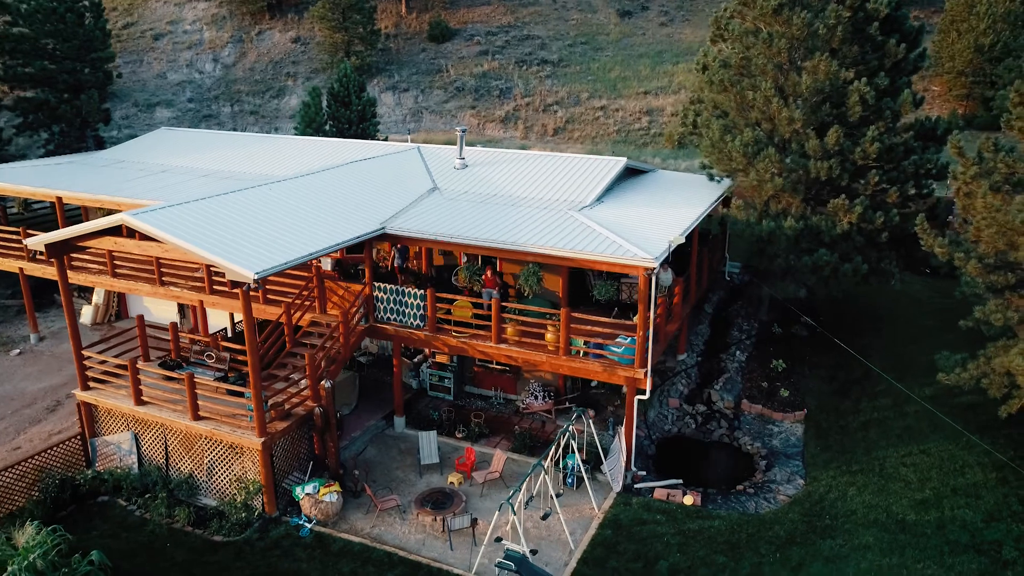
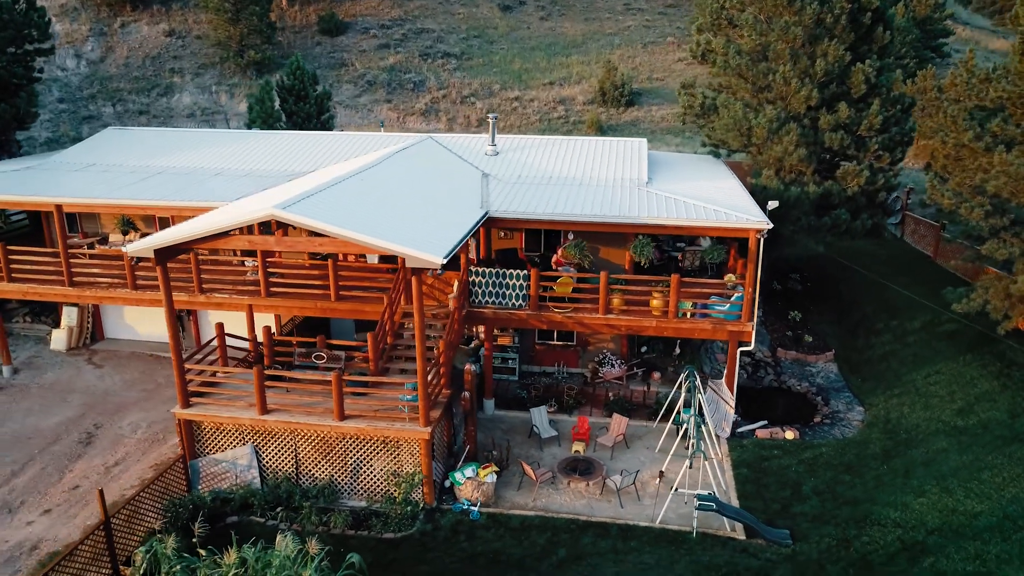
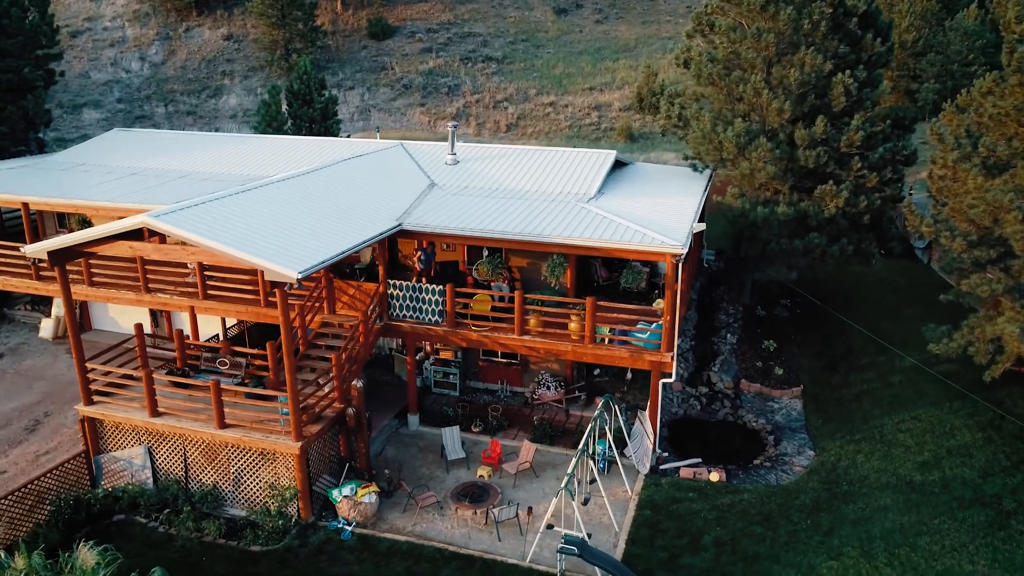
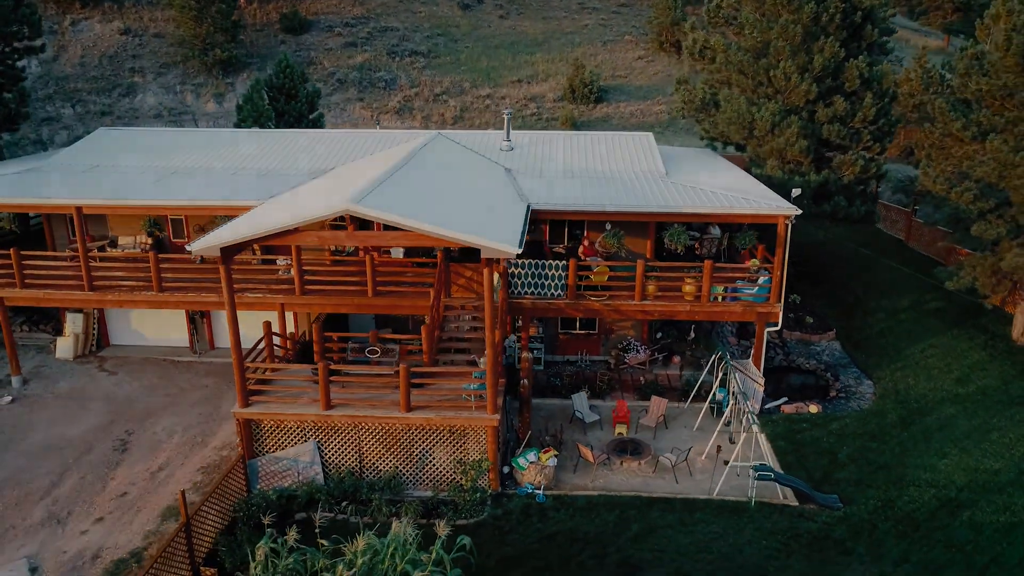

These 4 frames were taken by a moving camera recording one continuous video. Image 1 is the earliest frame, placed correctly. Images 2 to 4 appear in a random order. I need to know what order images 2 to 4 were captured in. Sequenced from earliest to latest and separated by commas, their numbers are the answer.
3, 2, 4
